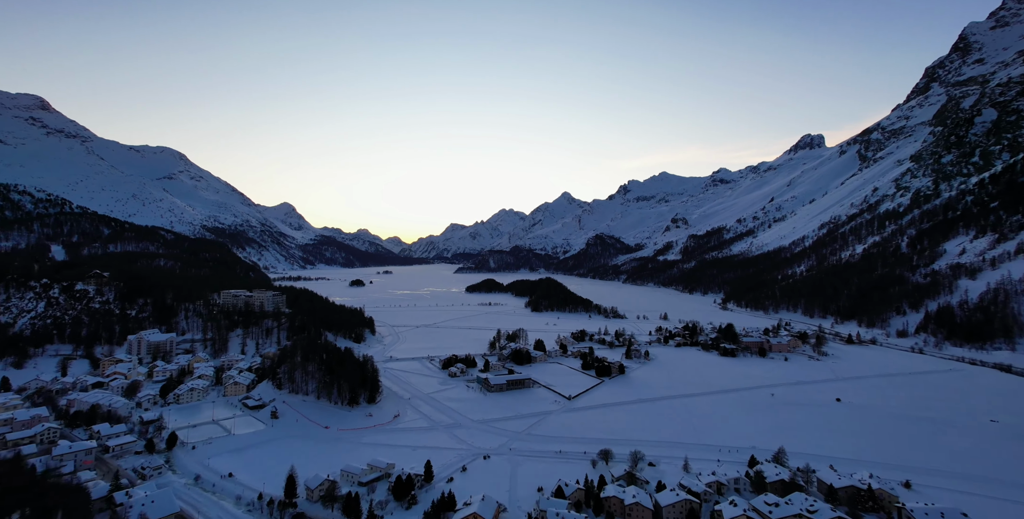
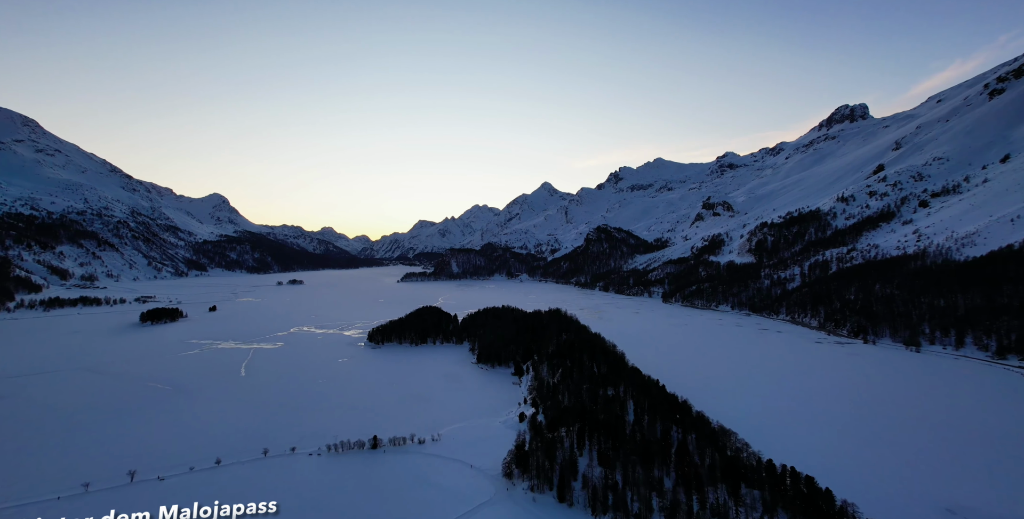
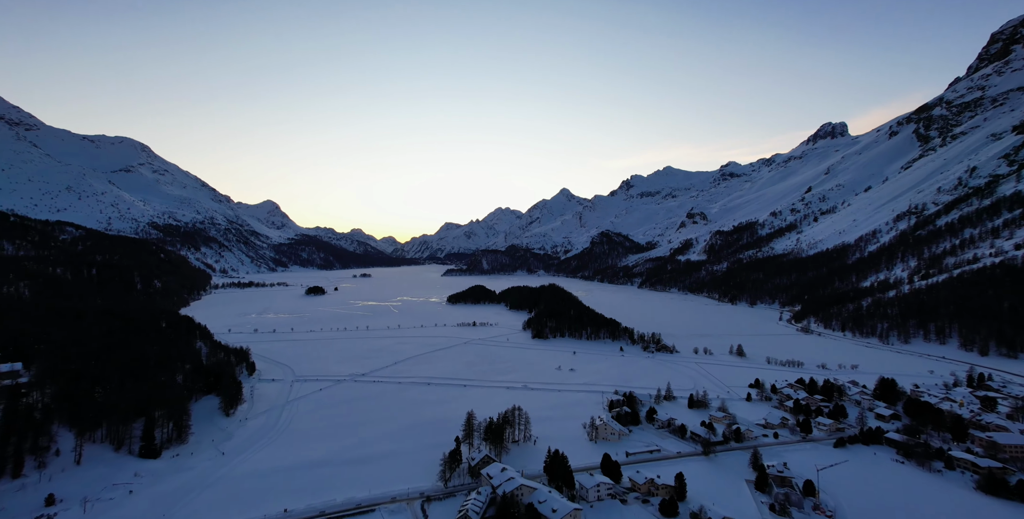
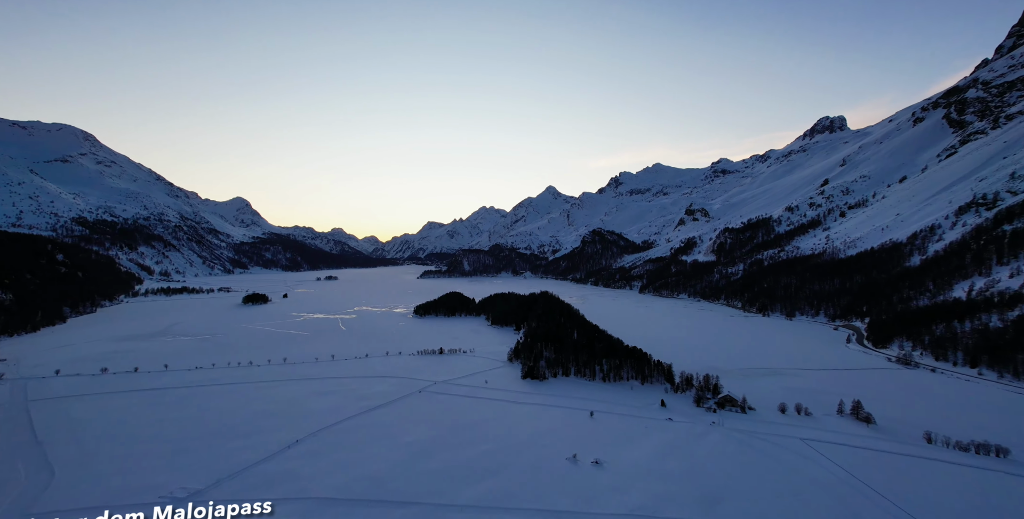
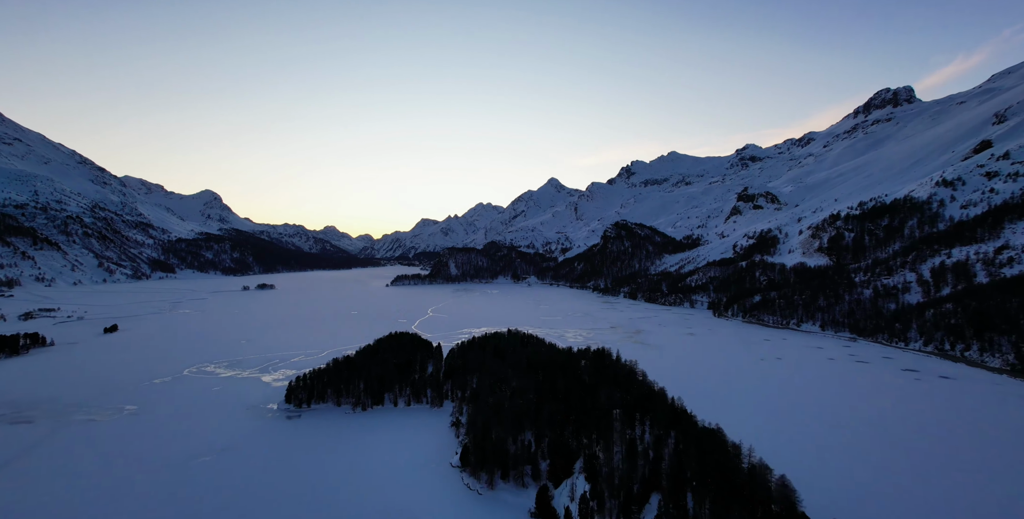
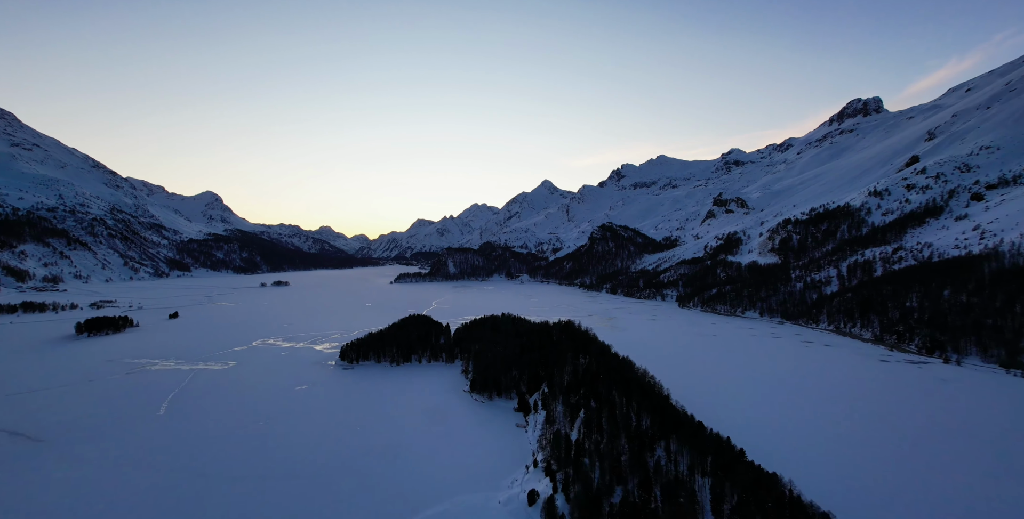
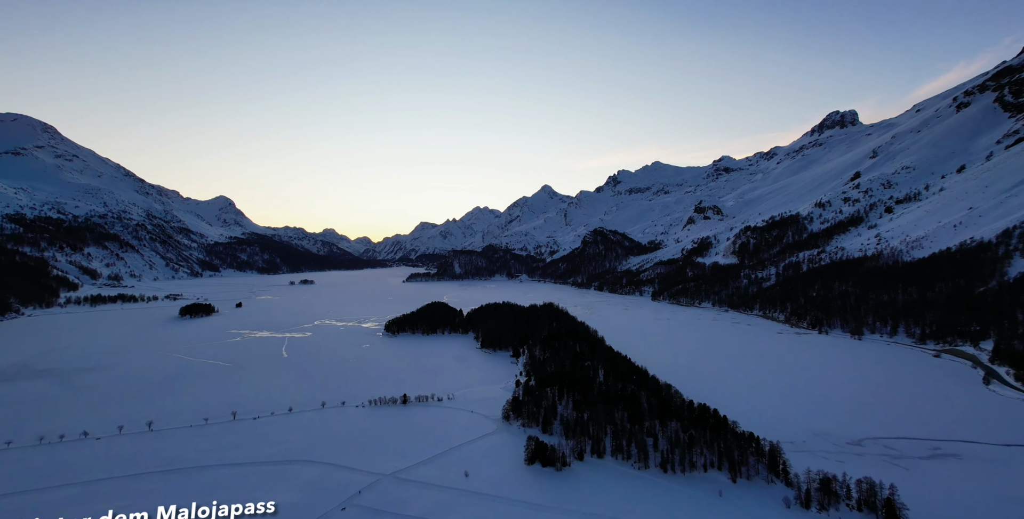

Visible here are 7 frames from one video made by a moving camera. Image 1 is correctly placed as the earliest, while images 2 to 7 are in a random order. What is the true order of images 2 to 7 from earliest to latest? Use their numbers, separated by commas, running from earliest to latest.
3, 4, 7, 2, 6, 5
